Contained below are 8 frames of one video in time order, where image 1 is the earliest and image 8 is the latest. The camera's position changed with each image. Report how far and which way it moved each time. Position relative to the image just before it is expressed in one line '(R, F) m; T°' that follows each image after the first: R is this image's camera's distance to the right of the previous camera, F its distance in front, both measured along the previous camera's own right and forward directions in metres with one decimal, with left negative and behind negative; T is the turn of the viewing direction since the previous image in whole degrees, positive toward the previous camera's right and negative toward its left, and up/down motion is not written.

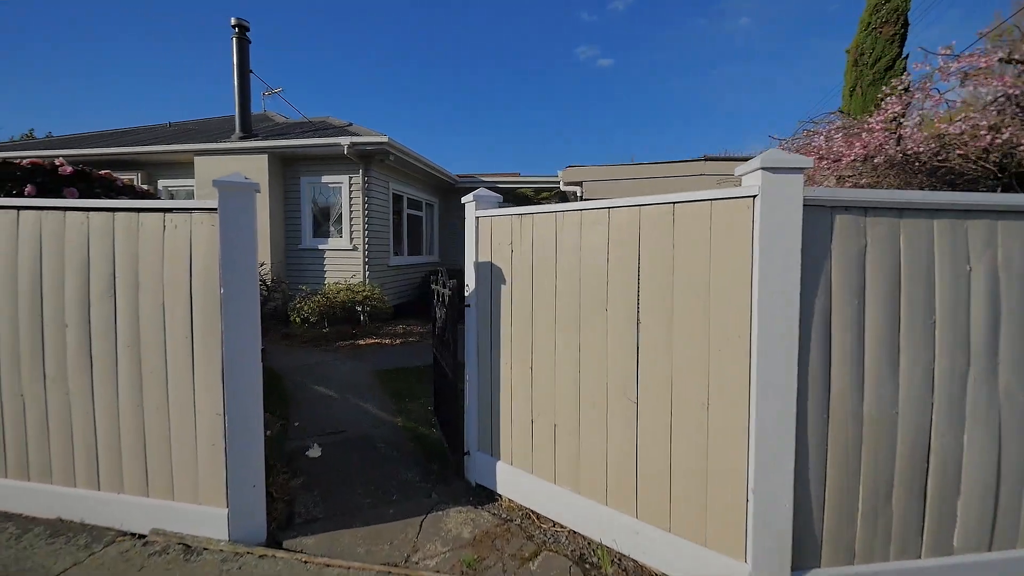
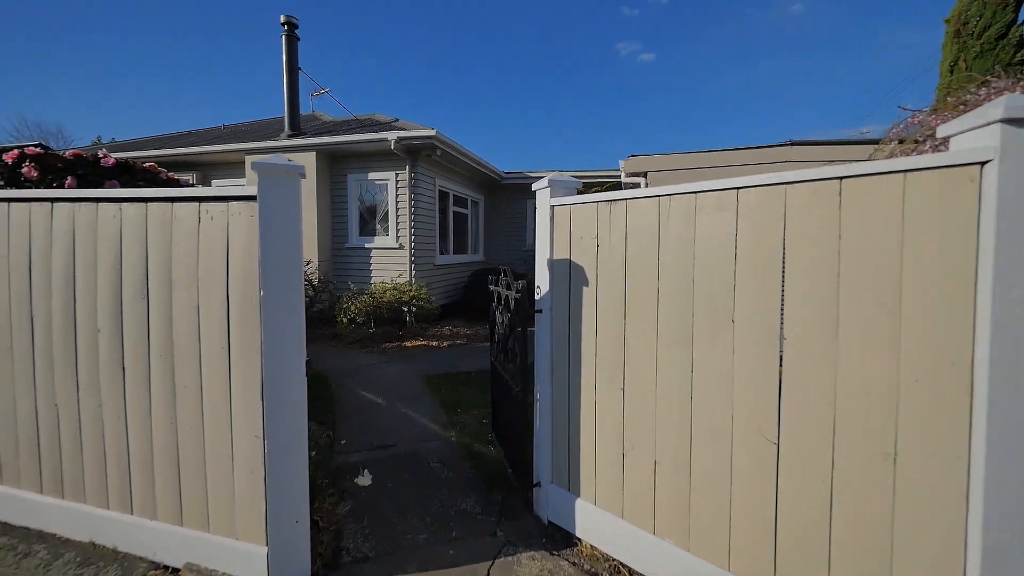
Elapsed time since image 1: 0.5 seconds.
(-0.2, +0.4) m; -5°
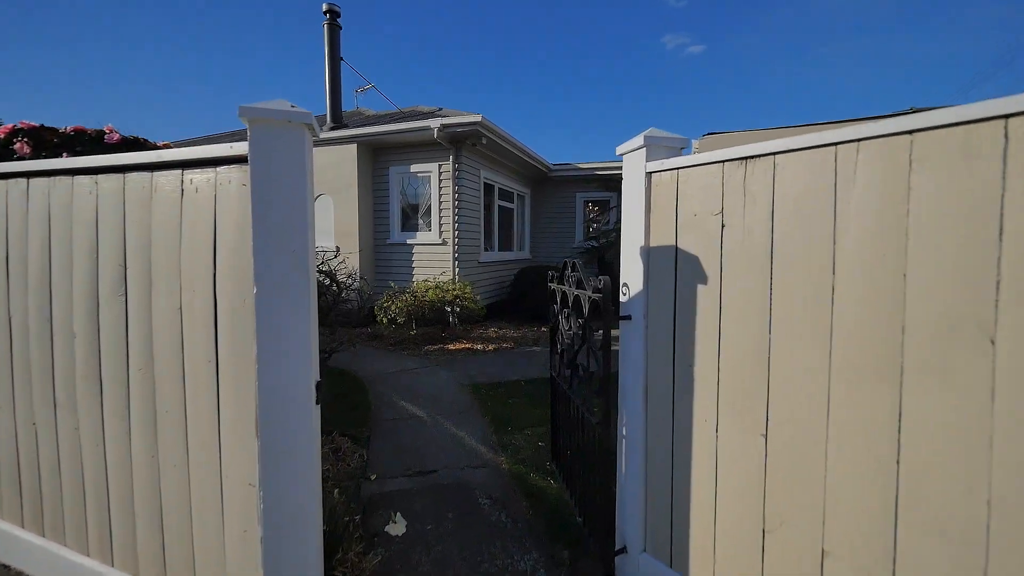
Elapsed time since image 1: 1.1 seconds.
(-0.2, +0.6) m; -5°
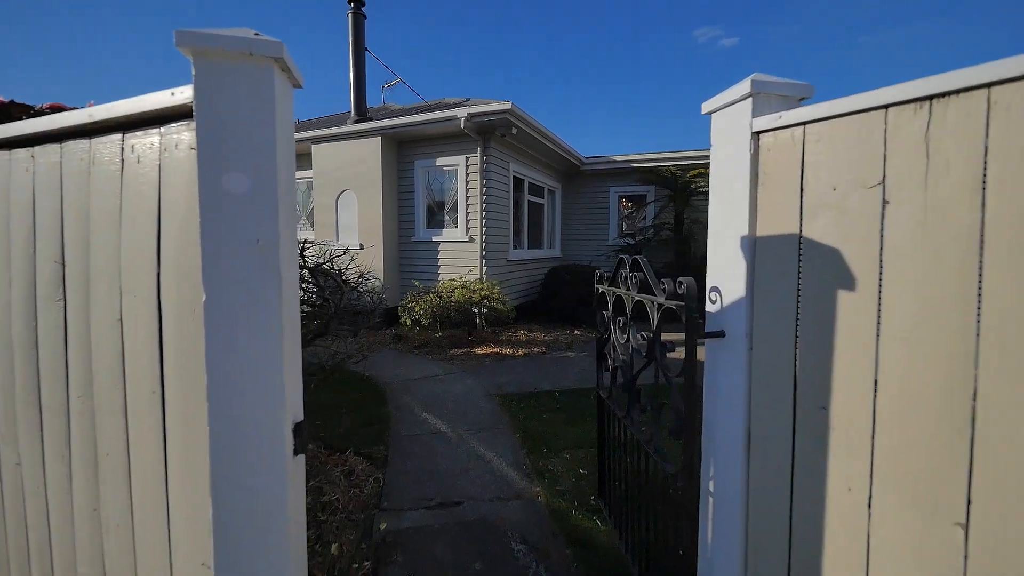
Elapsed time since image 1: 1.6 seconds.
(-0.1, +0.5) m; -3°
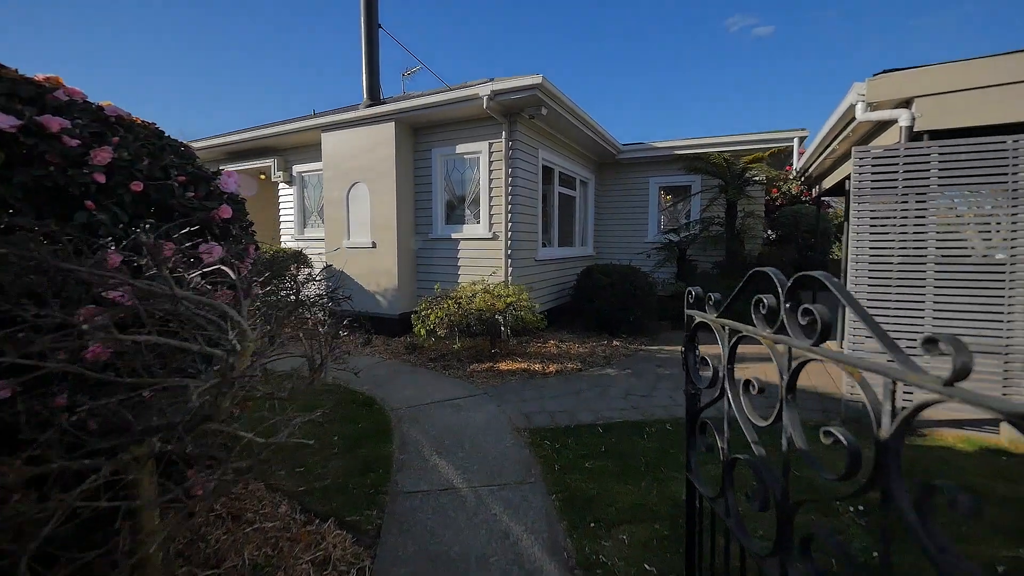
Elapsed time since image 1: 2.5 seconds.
(-0.1, +0.9) m; -3°
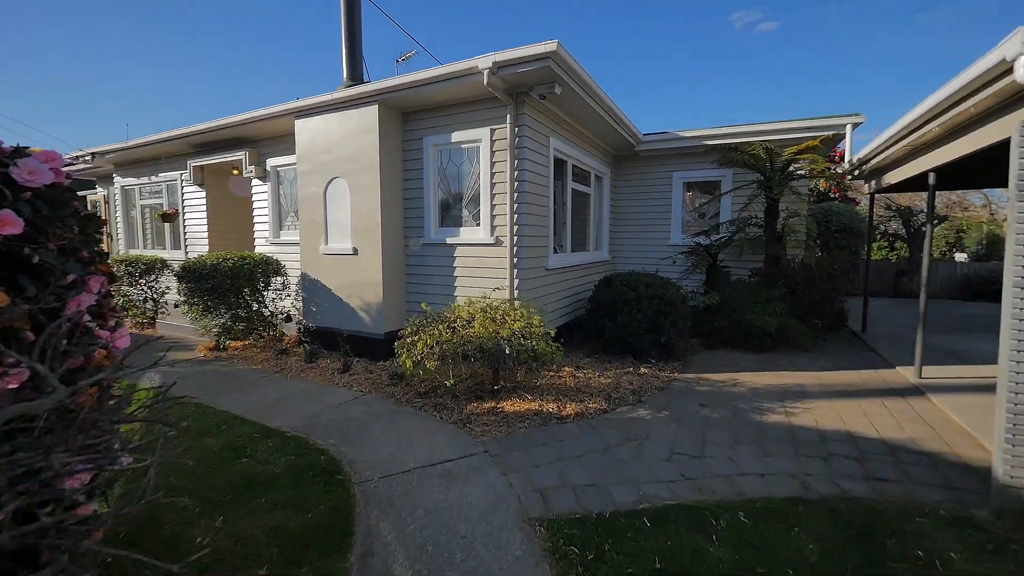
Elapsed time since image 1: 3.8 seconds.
(0.0, +1.1) m; 0°
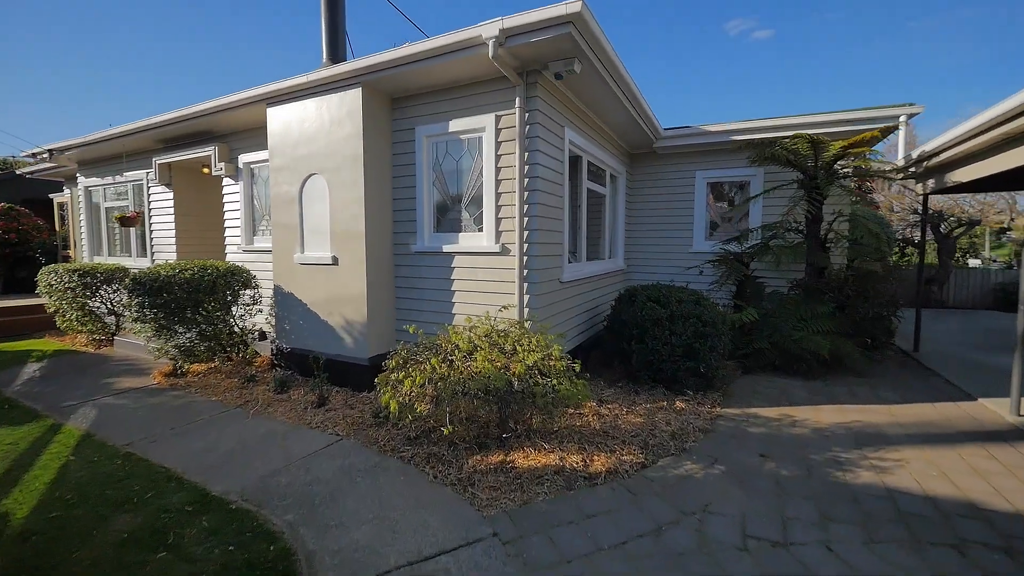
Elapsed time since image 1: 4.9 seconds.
(-0.1, +0.9) m; 0°
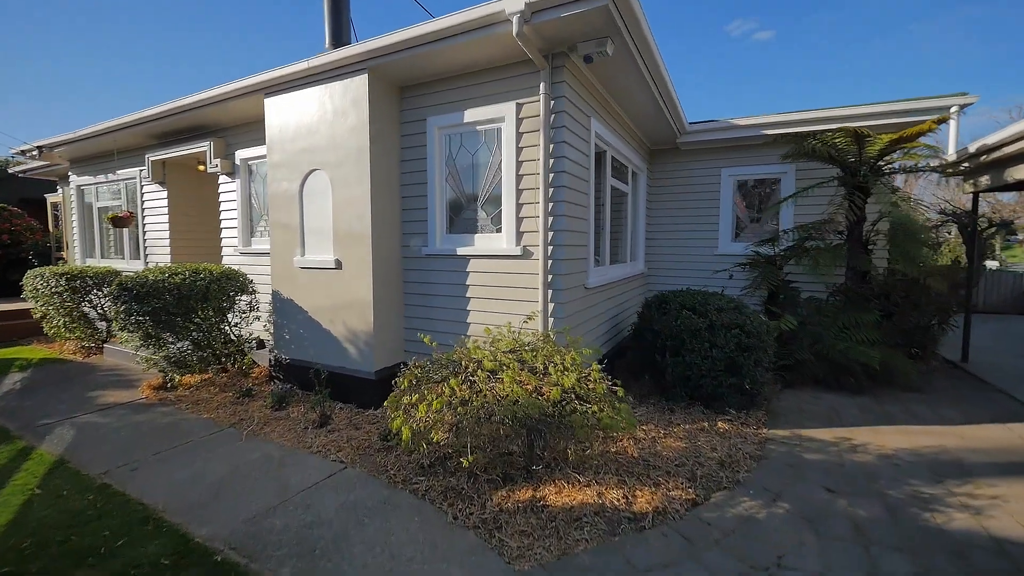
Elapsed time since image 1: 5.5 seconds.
(-0.2, +0.4) m; 0°
